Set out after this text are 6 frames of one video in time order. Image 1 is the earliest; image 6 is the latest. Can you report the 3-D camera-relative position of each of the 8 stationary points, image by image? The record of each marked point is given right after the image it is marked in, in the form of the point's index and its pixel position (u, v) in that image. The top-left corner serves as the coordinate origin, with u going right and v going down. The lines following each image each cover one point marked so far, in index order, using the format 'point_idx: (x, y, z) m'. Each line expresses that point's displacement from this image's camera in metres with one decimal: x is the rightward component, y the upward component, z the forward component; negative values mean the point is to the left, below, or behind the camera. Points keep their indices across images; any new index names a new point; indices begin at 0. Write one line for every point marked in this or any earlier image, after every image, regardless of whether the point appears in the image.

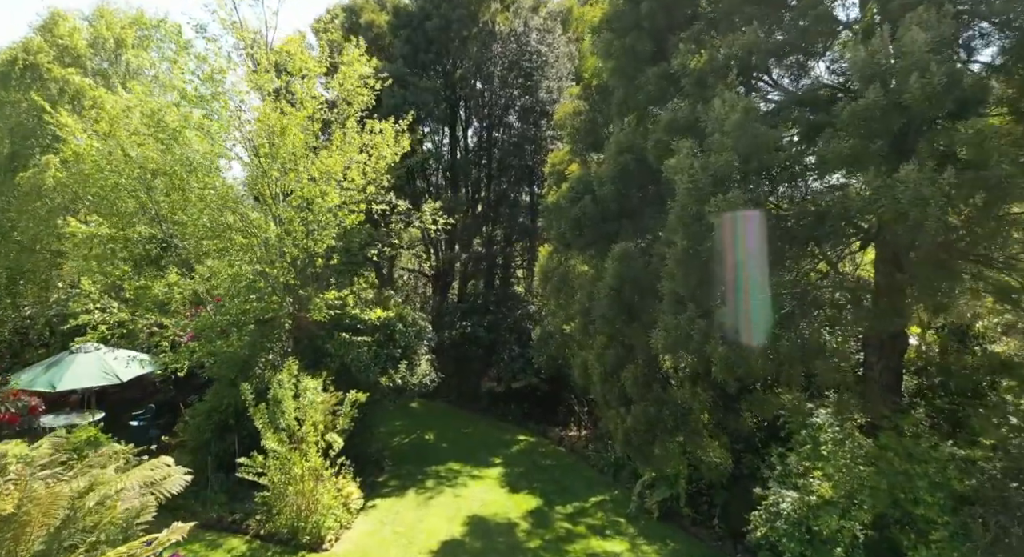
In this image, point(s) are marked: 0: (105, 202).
0: (-5.8, +1.1, +9.6) m
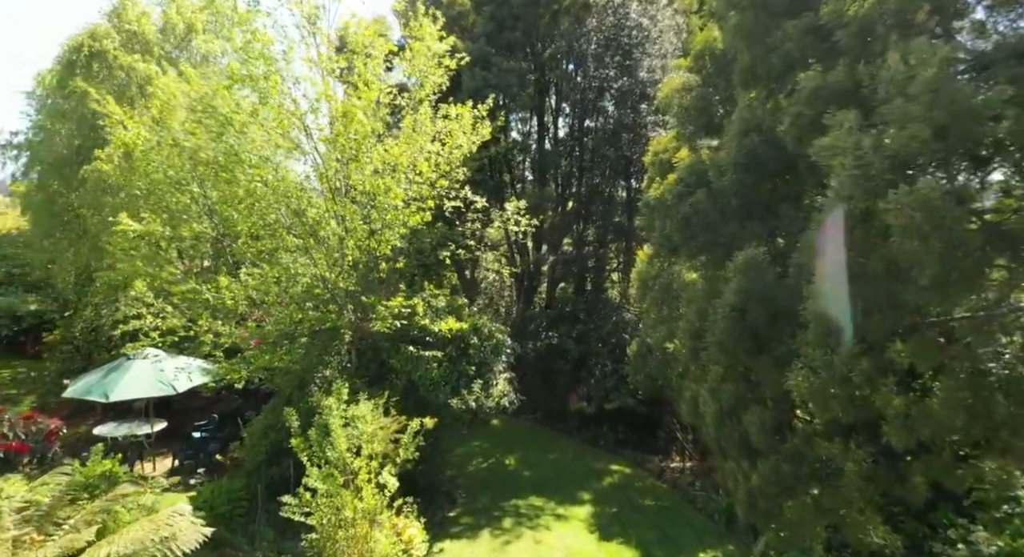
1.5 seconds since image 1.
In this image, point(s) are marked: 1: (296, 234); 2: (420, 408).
0: (-4.7, +1.1, +8.8) m
1: (-2.6, +0.5, +8.0) m
2: (-1.2, -1.7, +8.8) m
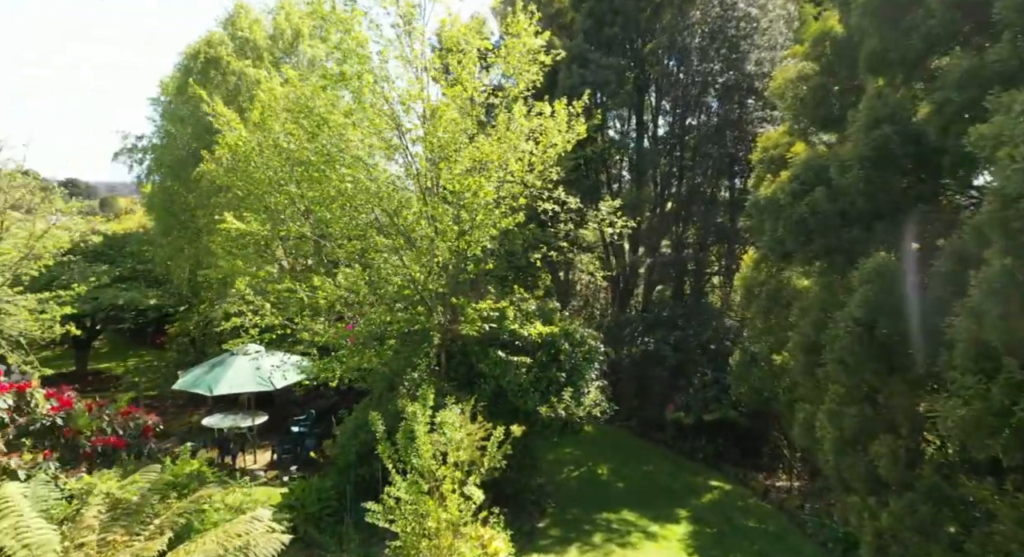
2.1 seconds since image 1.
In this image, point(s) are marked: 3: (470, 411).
0: (-3.4, +1.1, +9.0) m
1: (-1.5, +0.5, +8.0) m
2: (-0.1, -1.7, +8.5) m
3: (-0.5, -1.4, +7.4) m
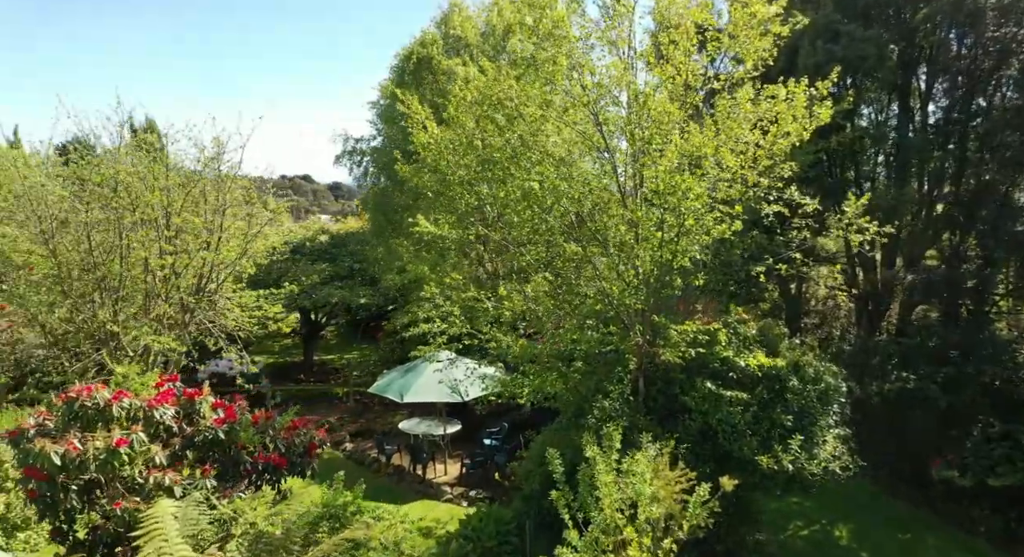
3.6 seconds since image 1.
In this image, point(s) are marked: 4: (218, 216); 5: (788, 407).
0: (-0.8, +1.0, +8.6) m
1: (+0.7, +0.4, +7.0) m
2: (+2.2, -1.9, +7.1) m
3: (+1.4, -1.6, +6.1) m
4: (-3.6, +0.8, +8.2) m
5: (+3.0, -1.4, +7.2) m
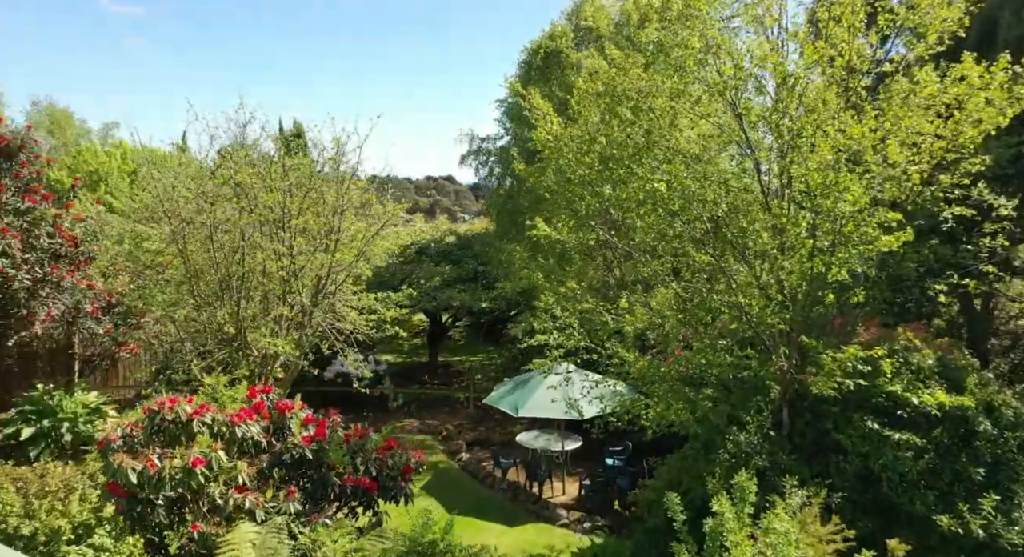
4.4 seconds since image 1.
0: (+0.7, +0.9, +8.0) m
1: (+1.8, +0.3, +6.1) m
2: (+3.2, -2.0, +5.9) m
3: (+2.3, -1.8, +5.1) m
4: (-2.1, +0.7, +8.1) m
5: (+4.0, -1.5, +5.9) m
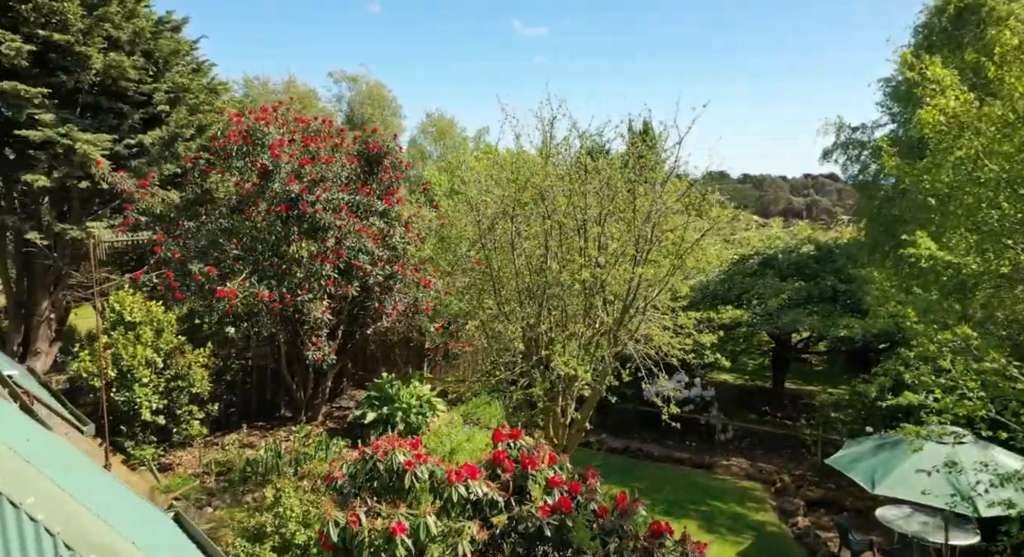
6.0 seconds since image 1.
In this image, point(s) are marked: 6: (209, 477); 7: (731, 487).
0: (+3.8, +0.6, +5.5) m
1: (+3.8, -0.1, +3.4) m
2: (+4.8, -2.5, +2.5) m
3: (+3.6, -2.1, +2.3) m
4: (+1.4, +0.5, +7.0) m
5: (+5.5, -2.0, +2.1) m
6: (-3.5, -2.3, +7.7) m
7: (+3.0, -2.8, +9.1) m
